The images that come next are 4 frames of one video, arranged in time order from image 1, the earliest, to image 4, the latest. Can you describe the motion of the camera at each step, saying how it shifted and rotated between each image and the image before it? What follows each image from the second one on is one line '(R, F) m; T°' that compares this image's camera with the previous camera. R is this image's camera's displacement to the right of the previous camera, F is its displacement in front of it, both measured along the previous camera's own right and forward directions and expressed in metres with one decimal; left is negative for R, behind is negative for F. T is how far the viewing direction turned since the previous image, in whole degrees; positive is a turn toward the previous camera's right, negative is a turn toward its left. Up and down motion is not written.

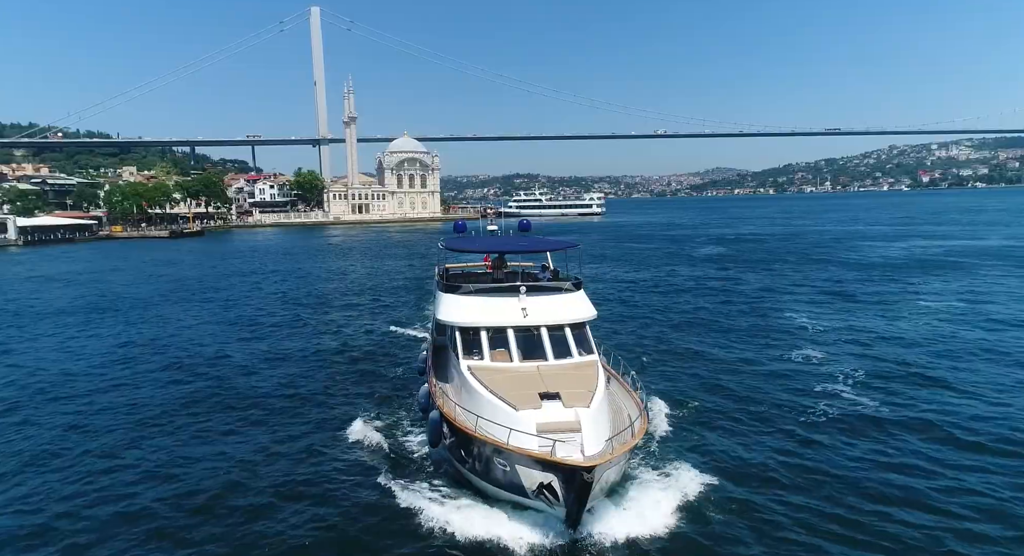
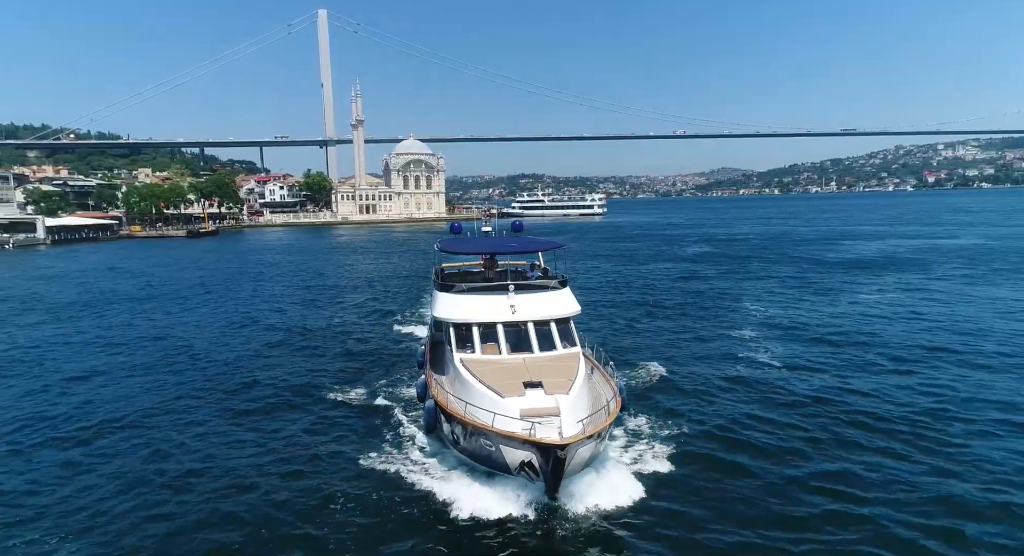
(+0.5, -2.6) m; -1°
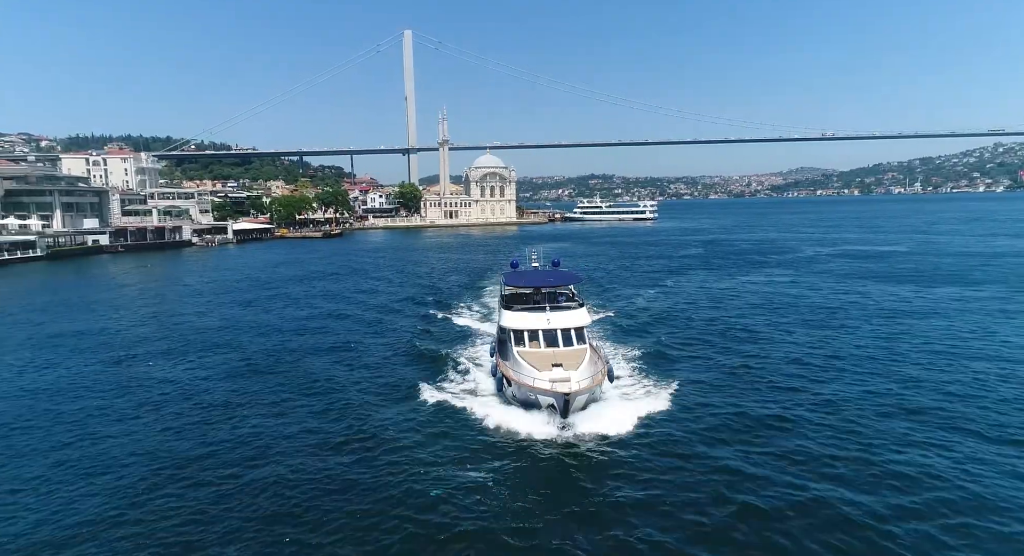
(+1.8, -16.4) m; -7°
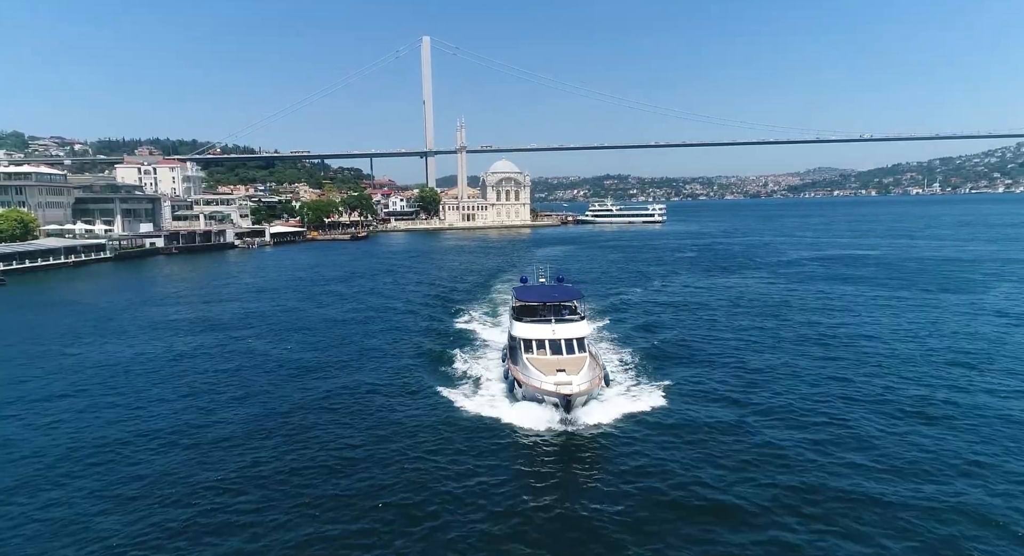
(+0.2, -5.7) m; -1°
